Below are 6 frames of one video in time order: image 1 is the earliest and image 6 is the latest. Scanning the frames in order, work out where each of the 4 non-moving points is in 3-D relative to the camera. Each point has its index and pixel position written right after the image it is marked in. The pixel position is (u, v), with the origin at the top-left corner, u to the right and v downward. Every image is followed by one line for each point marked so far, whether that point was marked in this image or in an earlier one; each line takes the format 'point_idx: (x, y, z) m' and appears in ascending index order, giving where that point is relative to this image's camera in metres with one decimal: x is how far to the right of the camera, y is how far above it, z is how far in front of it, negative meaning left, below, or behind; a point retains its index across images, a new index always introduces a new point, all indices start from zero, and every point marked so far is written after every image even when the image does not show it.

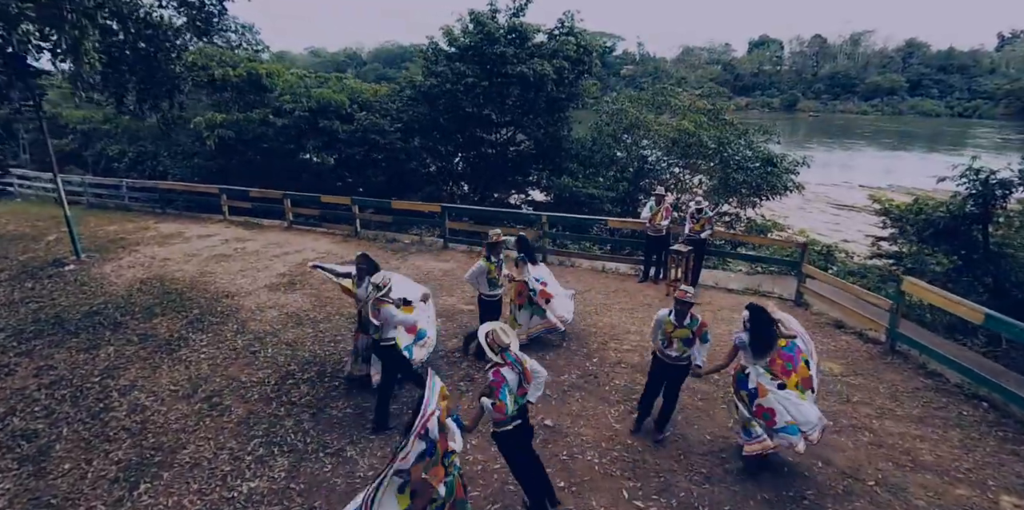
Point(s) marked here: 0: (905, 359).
0: (+3.9, -1.0, +5.2) m
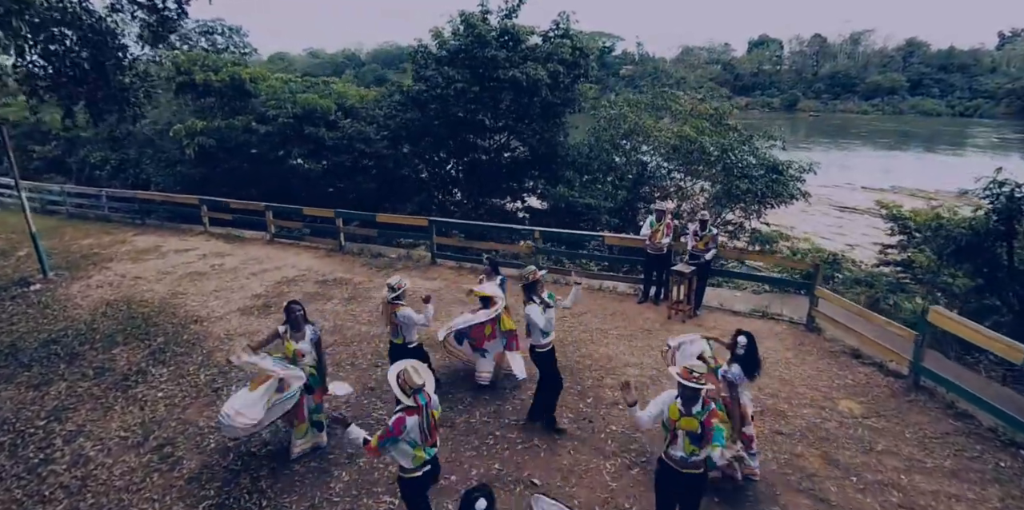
0: (+3.8, -1.3, +4.8) m
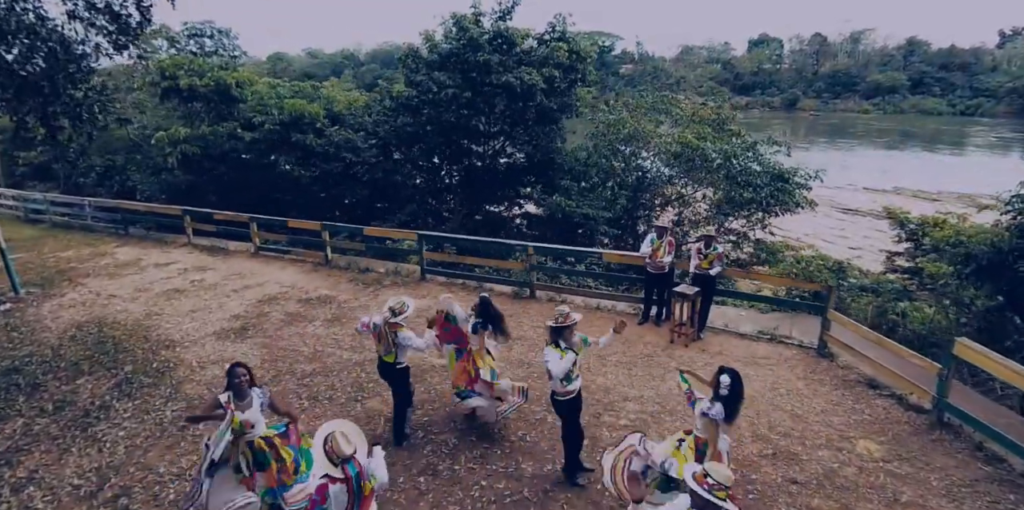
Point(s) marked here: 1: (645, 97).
0: (+3.7, -1.5, +4.4) m
1: (+3.0, +3.5, +11.6) m
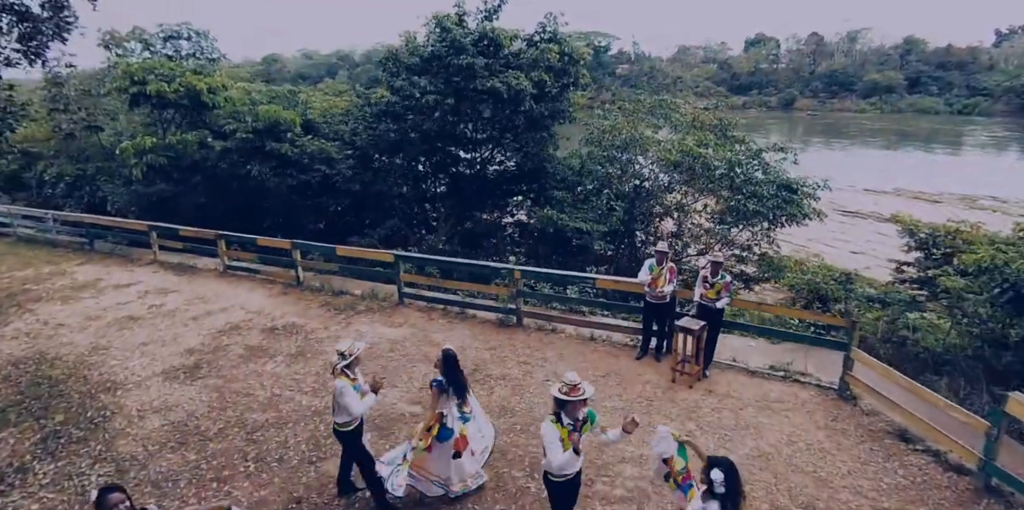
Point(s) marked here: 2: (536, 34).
0: (+3.5, -1.8, +3.7) m
1: (+2.7, +3.2, +11.0) m
2: (+0.4, +4.2, +9.9) m
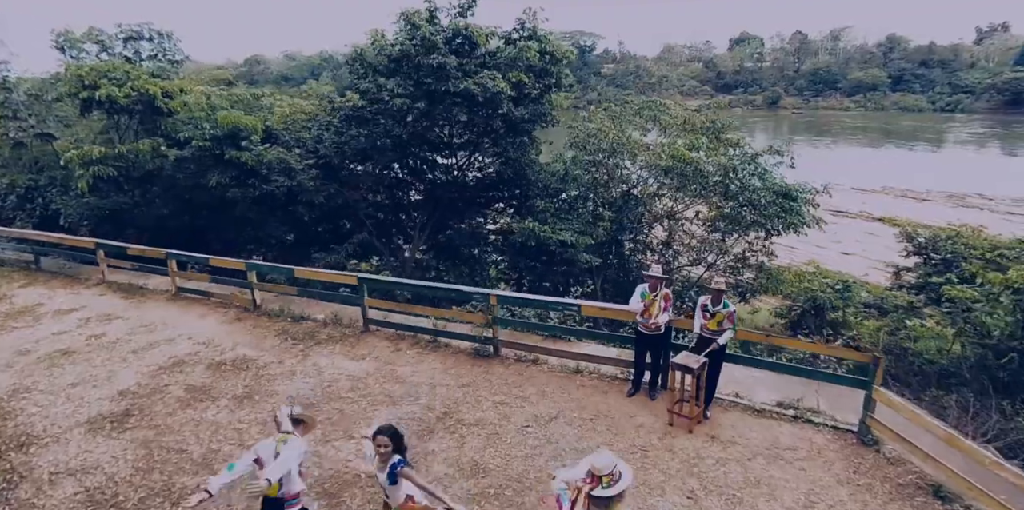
0: (+3.4, -2.0, +3.1) m
1: (+2.3, +3.0, +10.4) m
2: (0.0, +3.9, +9.2) m
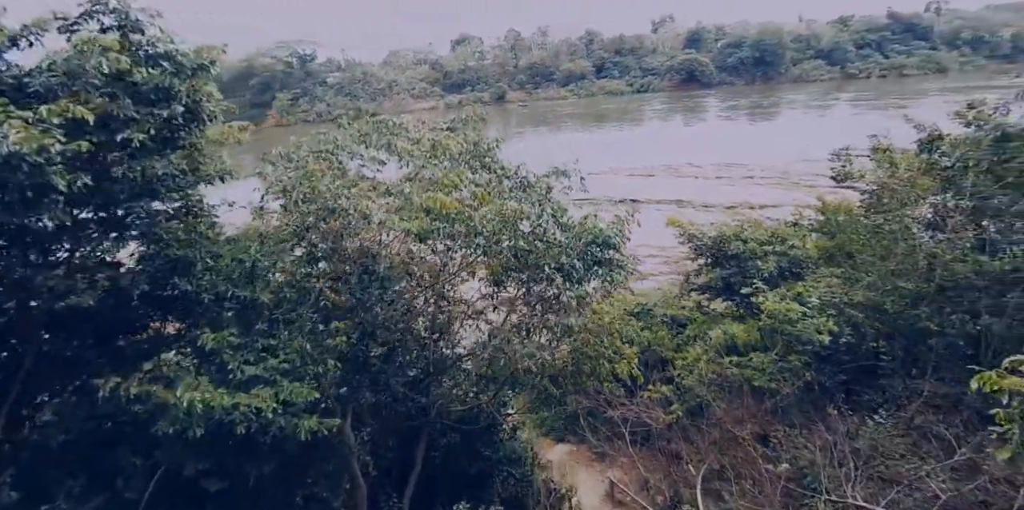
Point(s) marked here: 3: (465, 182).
0: (+2.8, -2.5, +1.0) m
1: (-2.2, +1.7, +6.9) m
2: (-4.0, +2.2, +4.9) m
3: (-0.6, +0.8, +6.1) m
